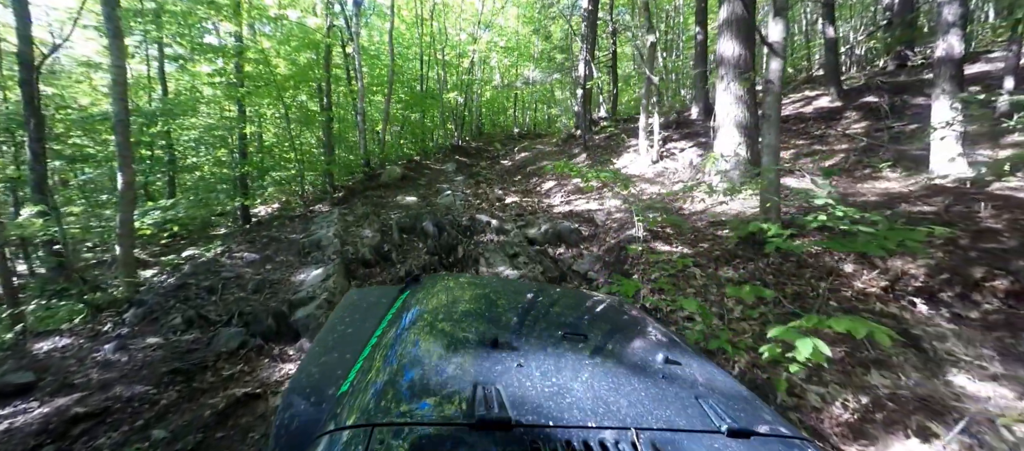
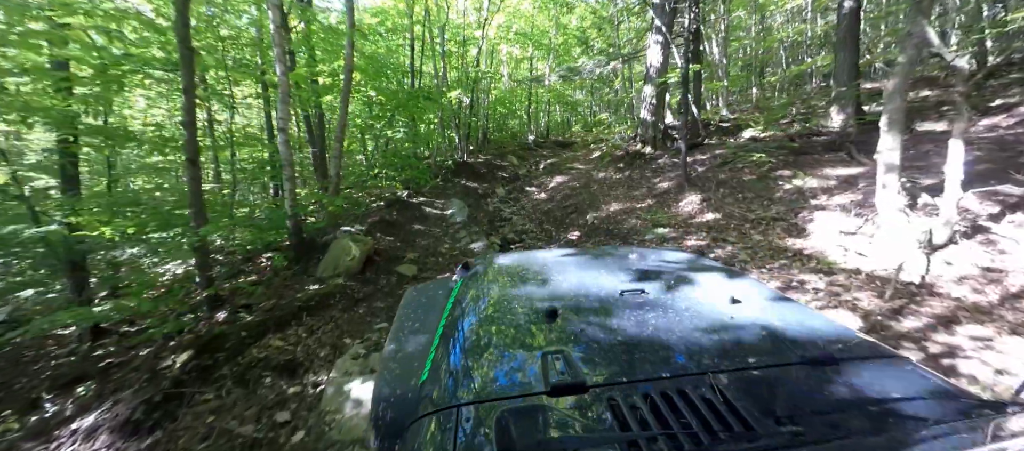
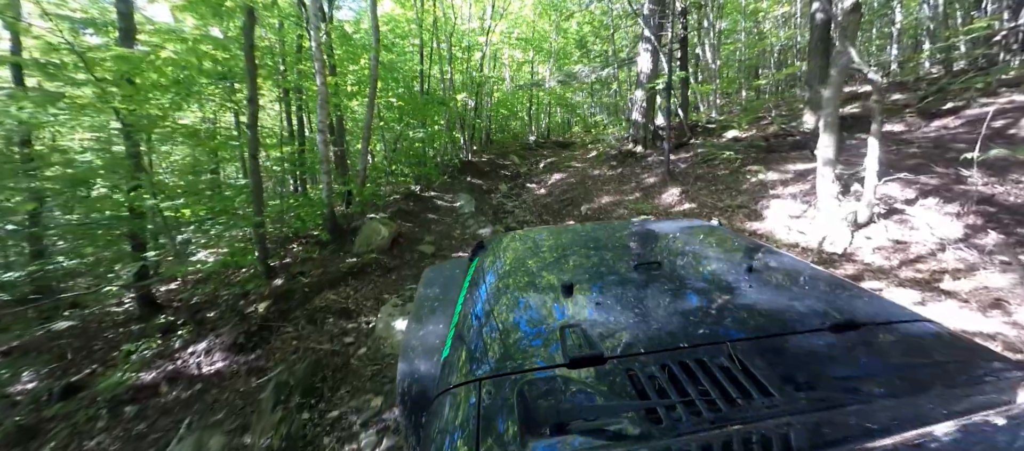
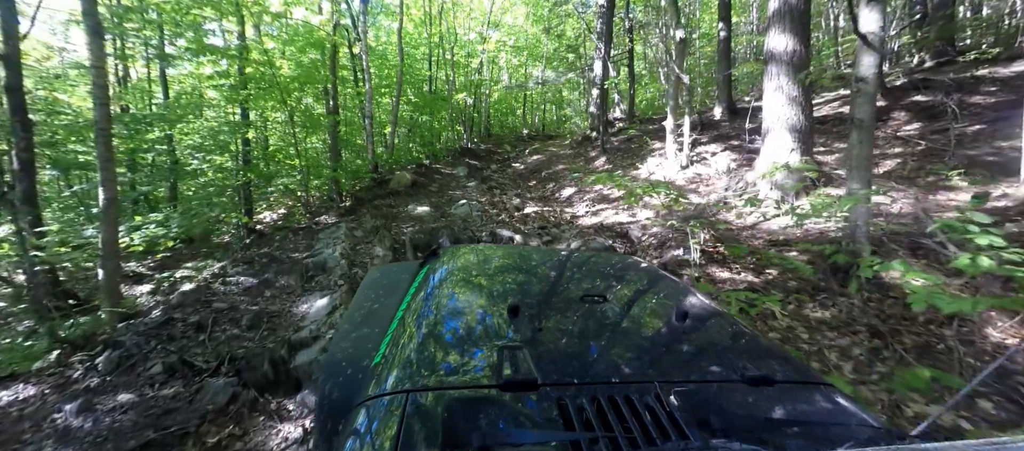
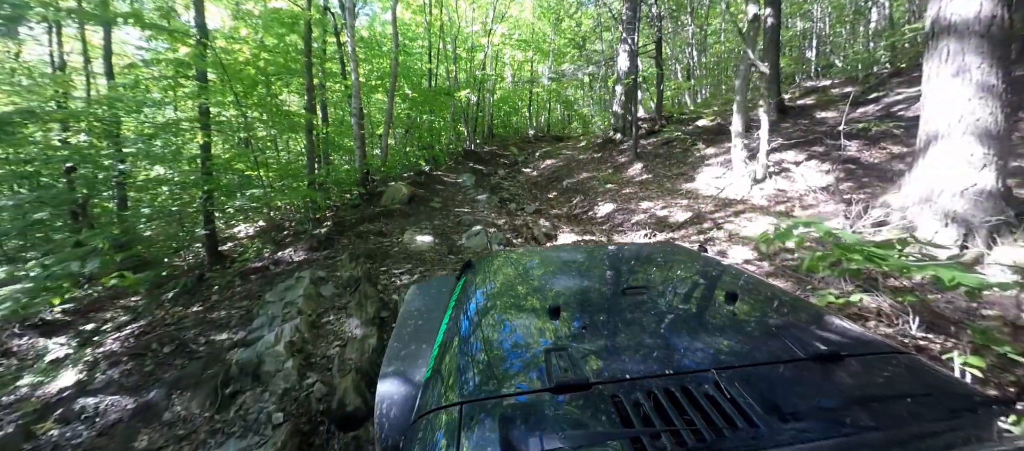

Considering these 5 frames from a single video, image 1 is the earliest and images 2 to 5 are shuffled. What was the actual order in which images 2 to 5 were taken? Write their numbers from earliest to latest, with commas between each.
4, 5, 3, 2
